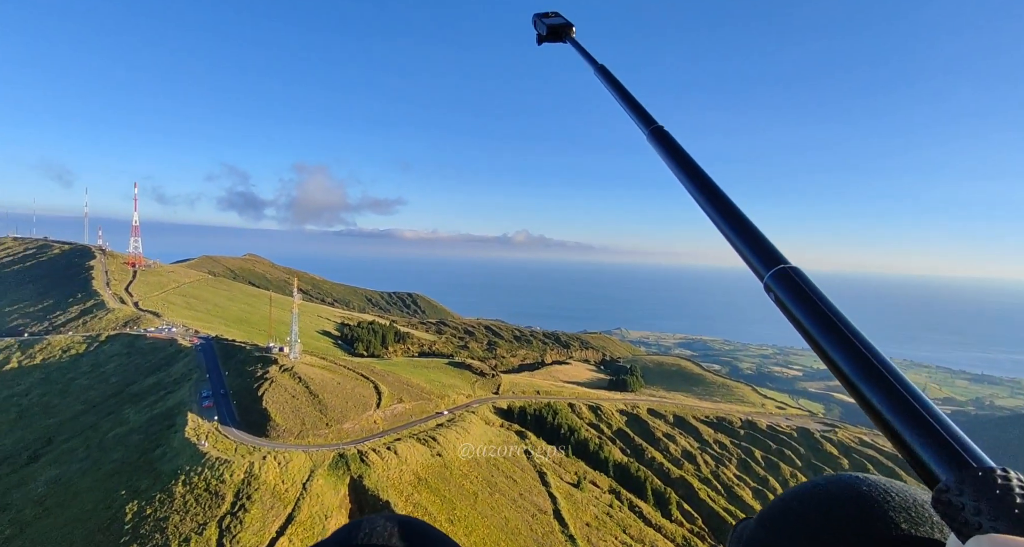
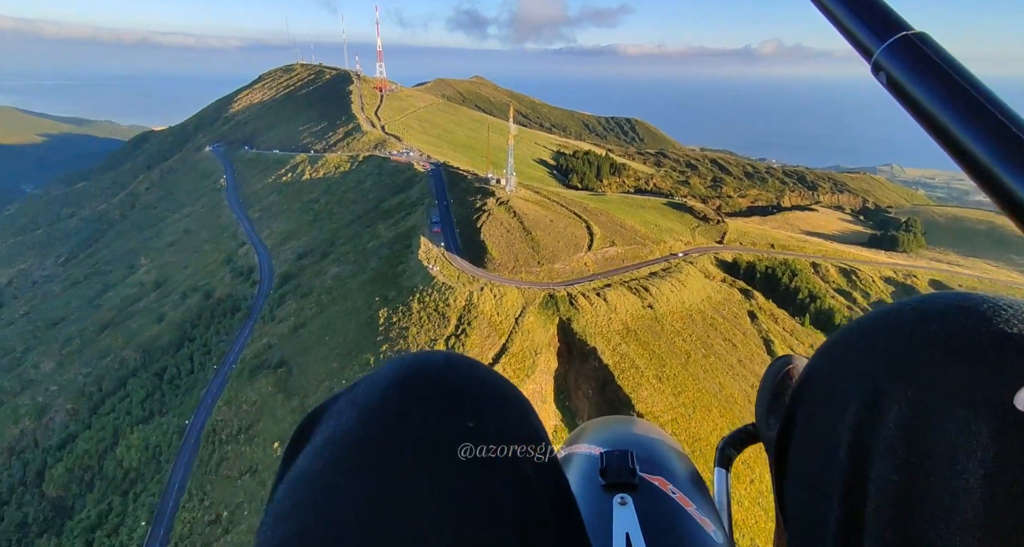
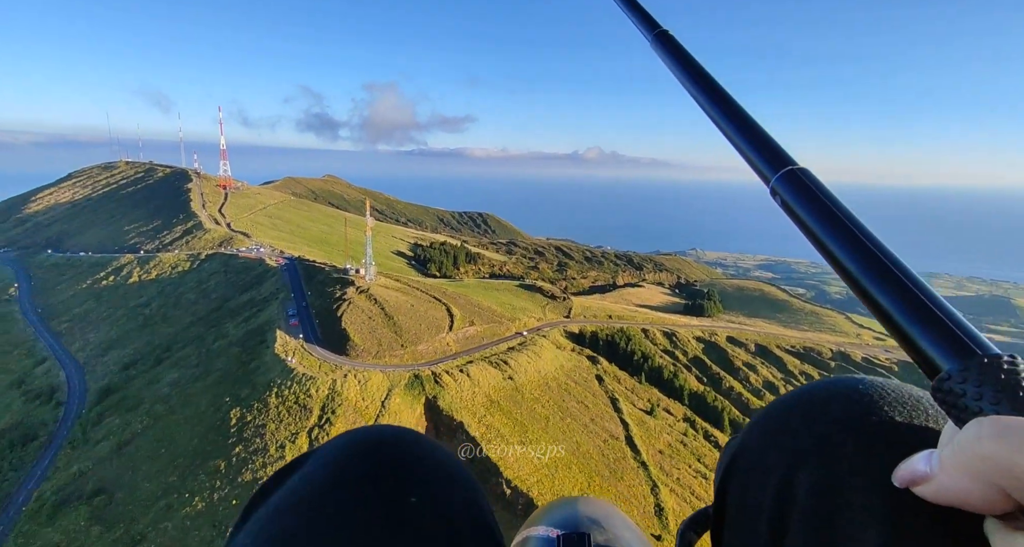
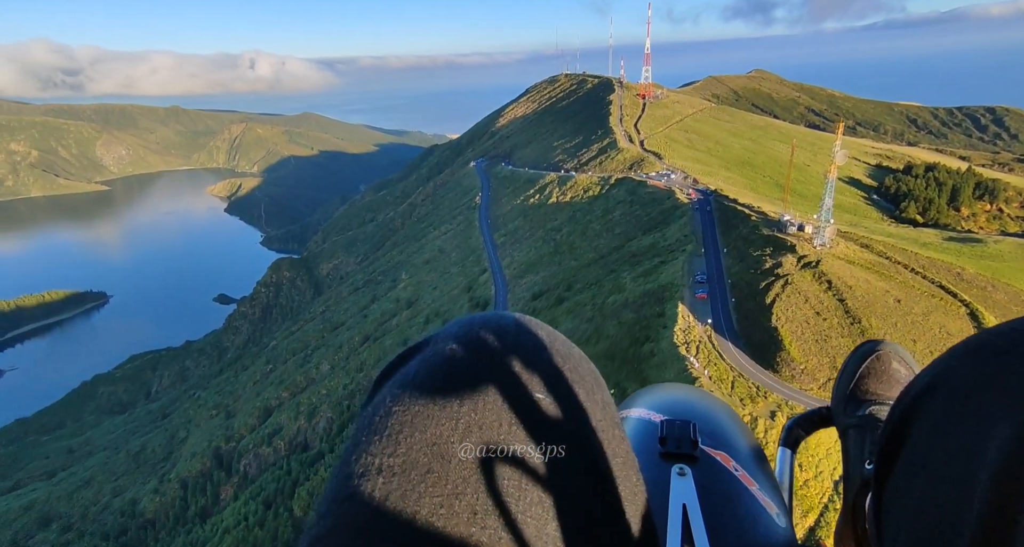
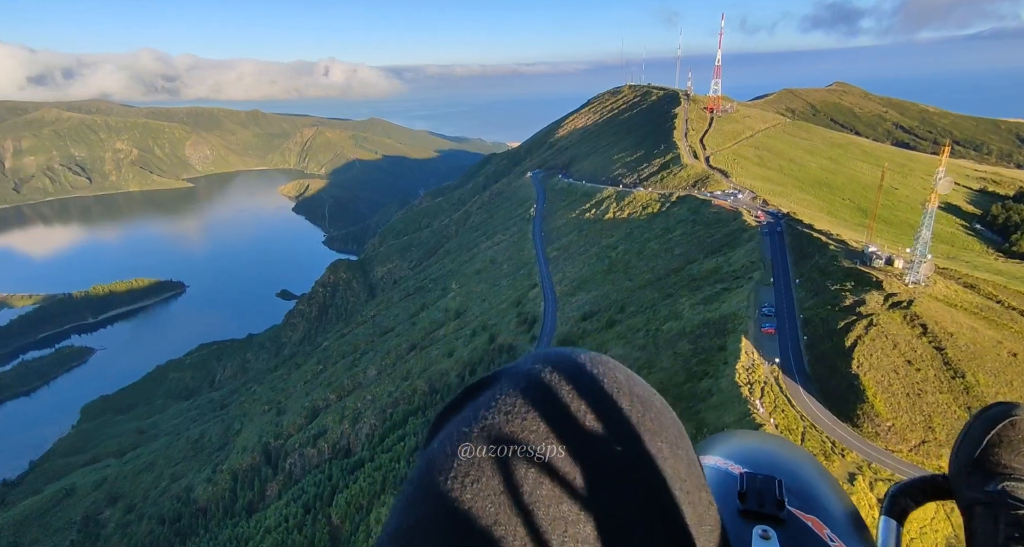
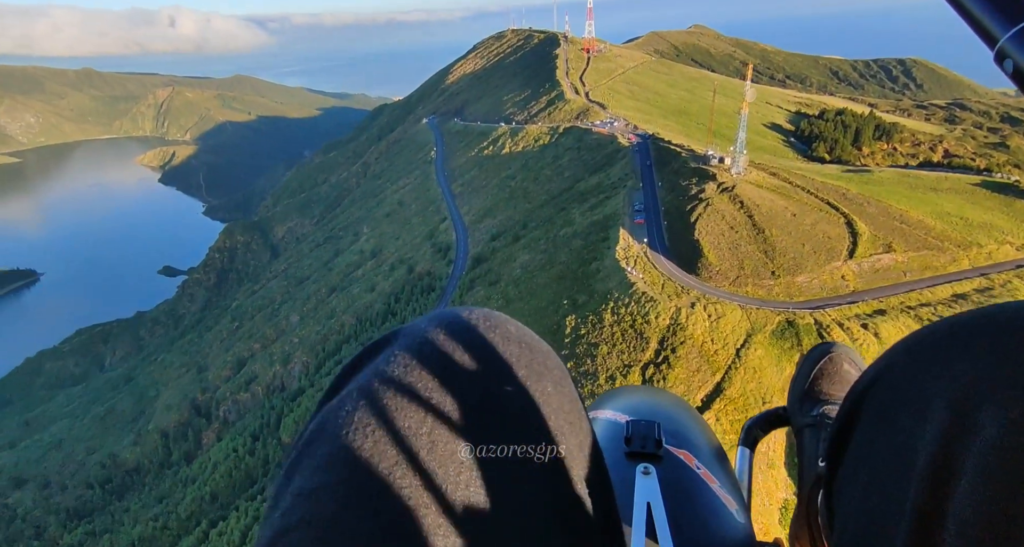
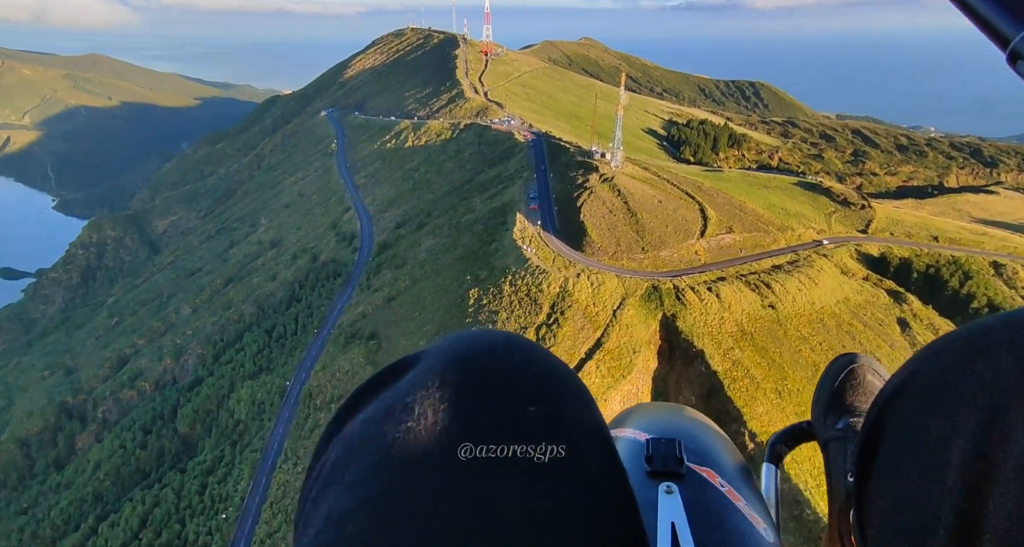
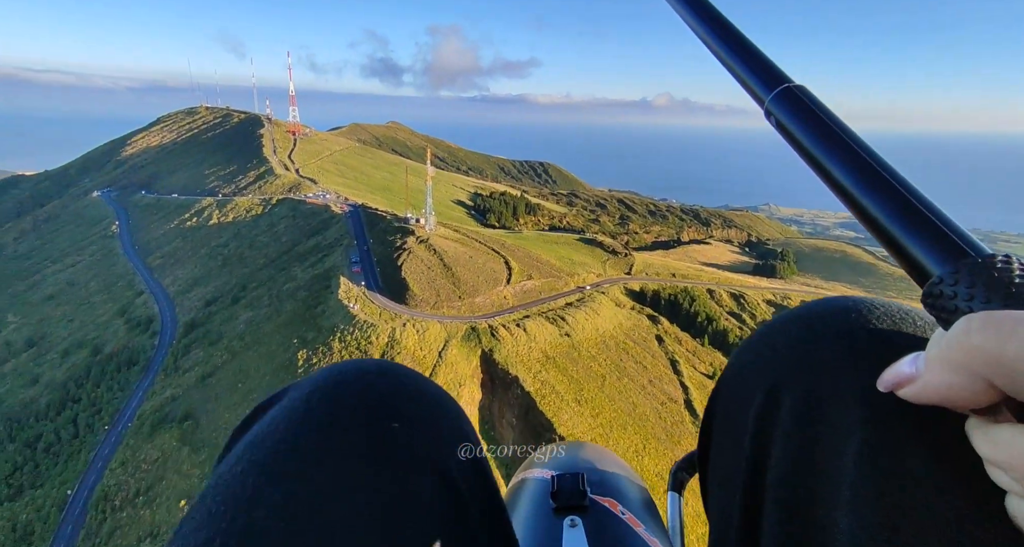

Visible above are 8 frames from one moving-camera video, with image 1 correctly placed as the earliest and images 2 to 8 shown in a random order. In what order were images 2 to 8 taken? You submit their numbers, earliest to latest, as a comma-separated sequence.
3, 8, 2, 7, 6, 4, 5
